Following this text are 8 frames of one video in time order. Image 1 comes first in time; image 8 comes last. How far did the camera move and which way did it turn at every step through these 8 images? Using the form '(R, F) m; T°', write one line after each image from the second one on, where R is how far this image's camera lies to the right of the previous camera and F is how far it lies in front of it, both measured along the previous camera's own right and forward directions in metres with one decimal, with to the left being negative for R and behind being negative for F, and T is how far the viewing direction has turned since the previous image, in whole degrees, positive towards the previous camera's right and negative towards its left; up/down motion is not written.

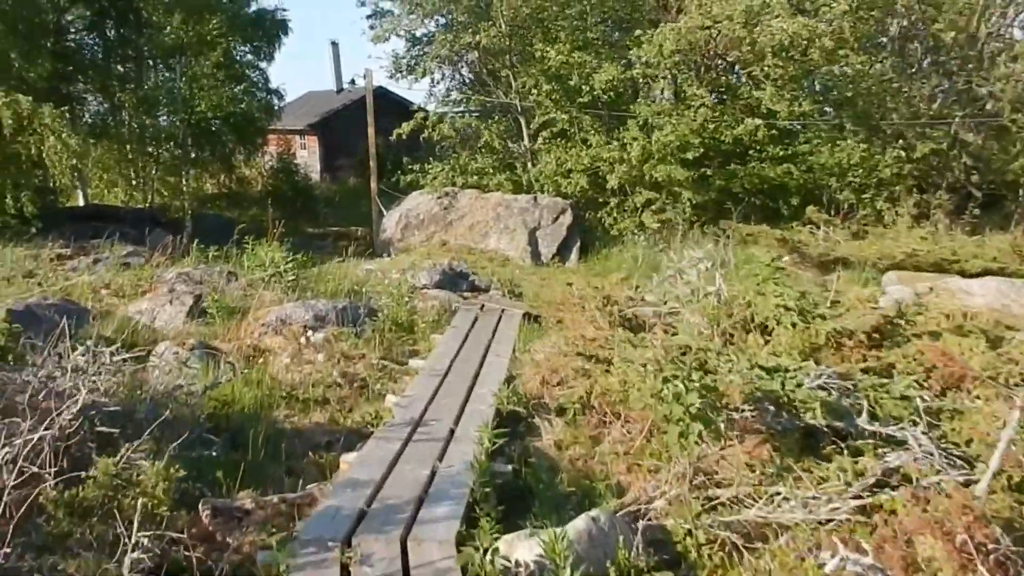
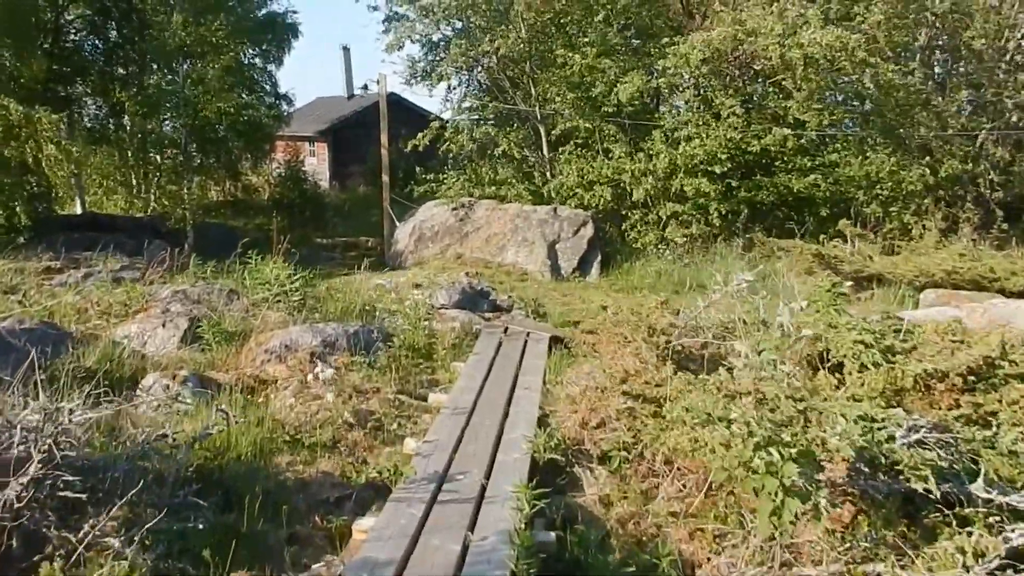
(-0.1, +0.6) m; -1°
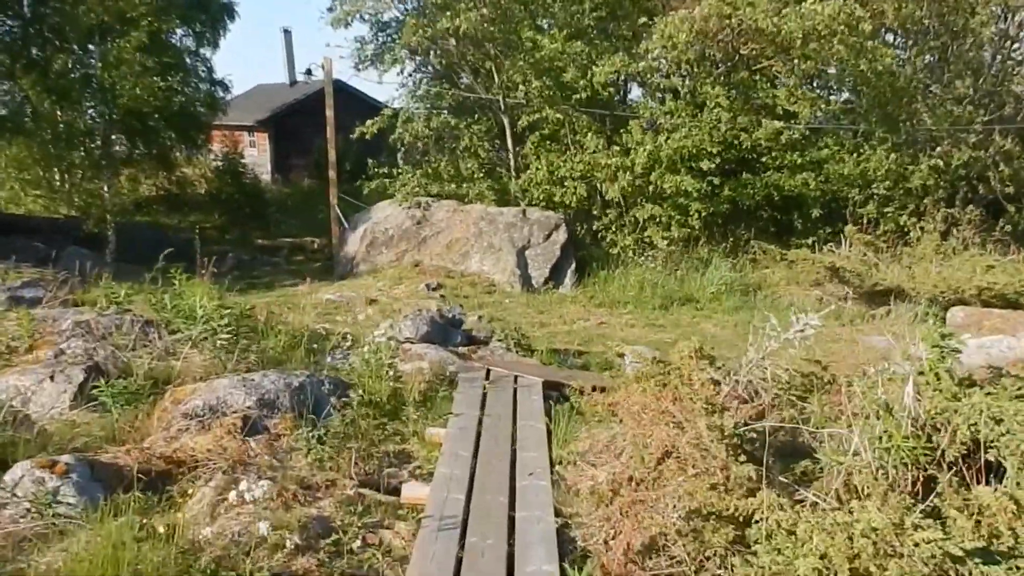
(-0.2, +1.2) m; +3°
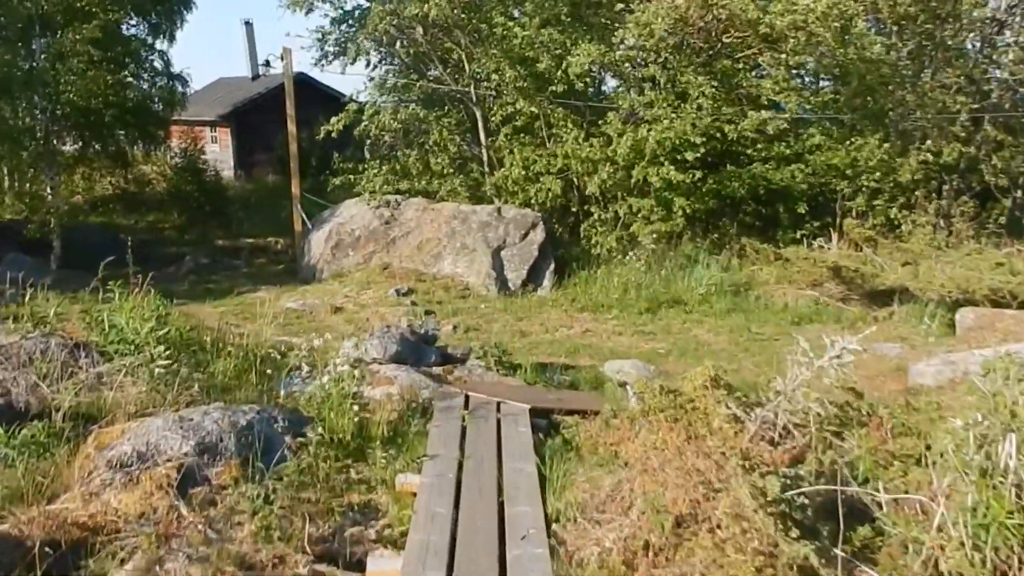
(0.0, +0.6) m; +2°
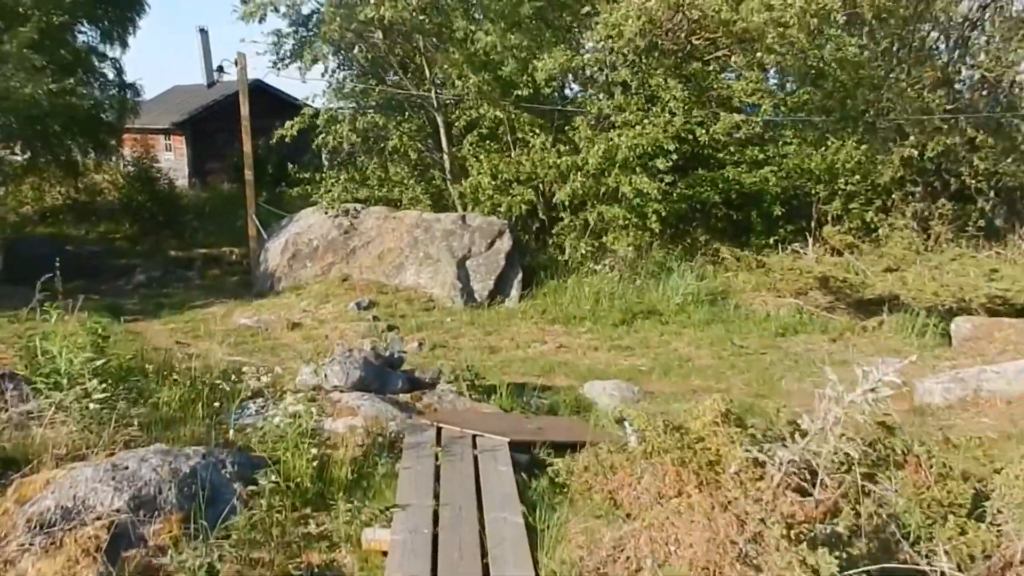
(-0.1, +0.5) m; +3°
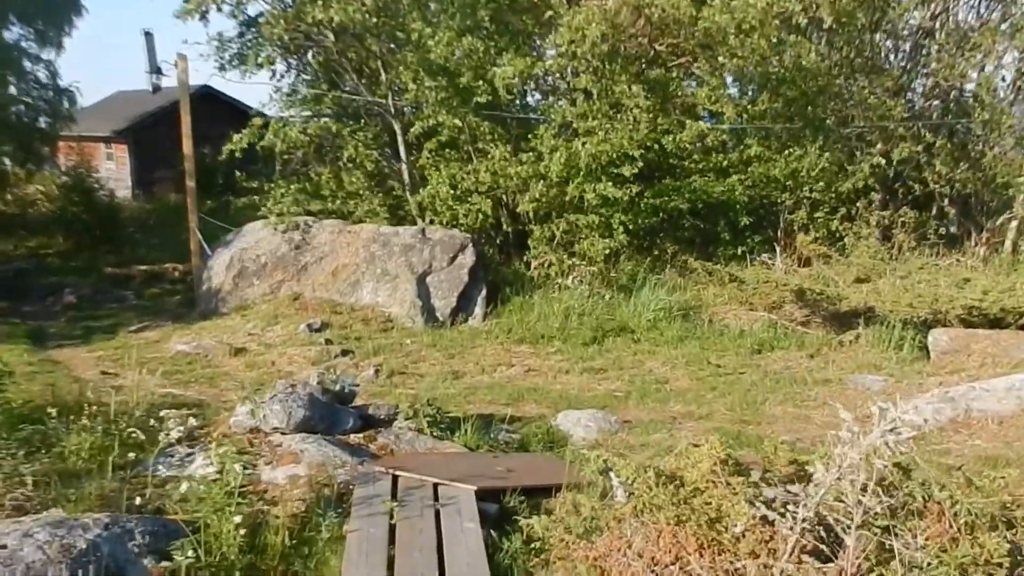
(0.0, +0.5) m; +2°
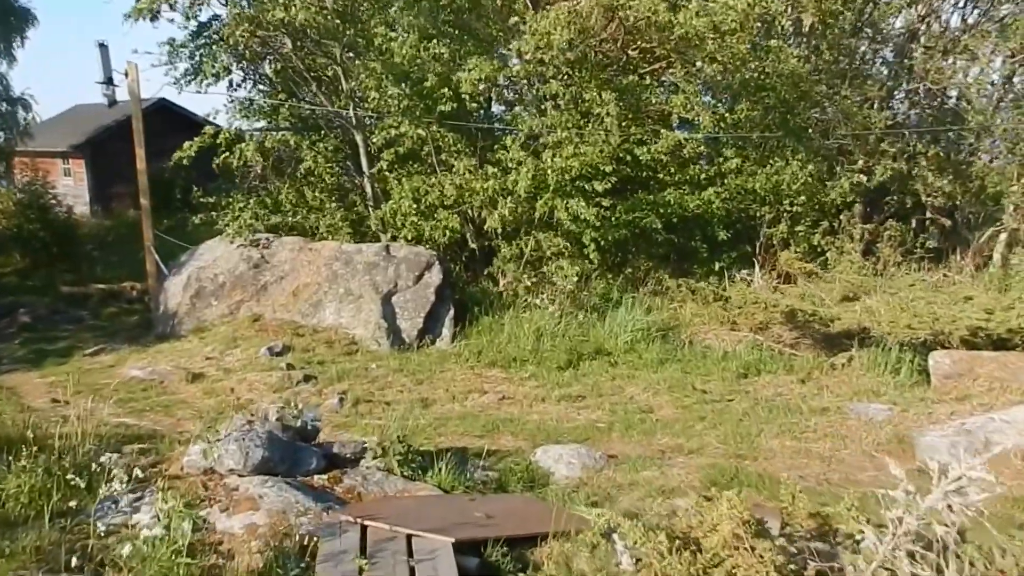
(-0.1, +0.3) m; +3°
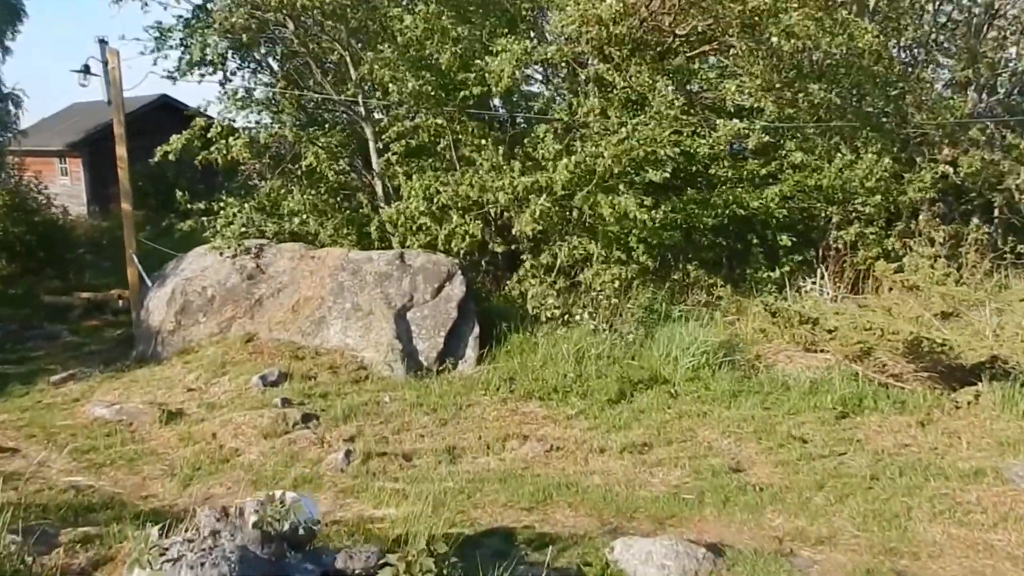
(-0.2, +1.2) m; 0°
